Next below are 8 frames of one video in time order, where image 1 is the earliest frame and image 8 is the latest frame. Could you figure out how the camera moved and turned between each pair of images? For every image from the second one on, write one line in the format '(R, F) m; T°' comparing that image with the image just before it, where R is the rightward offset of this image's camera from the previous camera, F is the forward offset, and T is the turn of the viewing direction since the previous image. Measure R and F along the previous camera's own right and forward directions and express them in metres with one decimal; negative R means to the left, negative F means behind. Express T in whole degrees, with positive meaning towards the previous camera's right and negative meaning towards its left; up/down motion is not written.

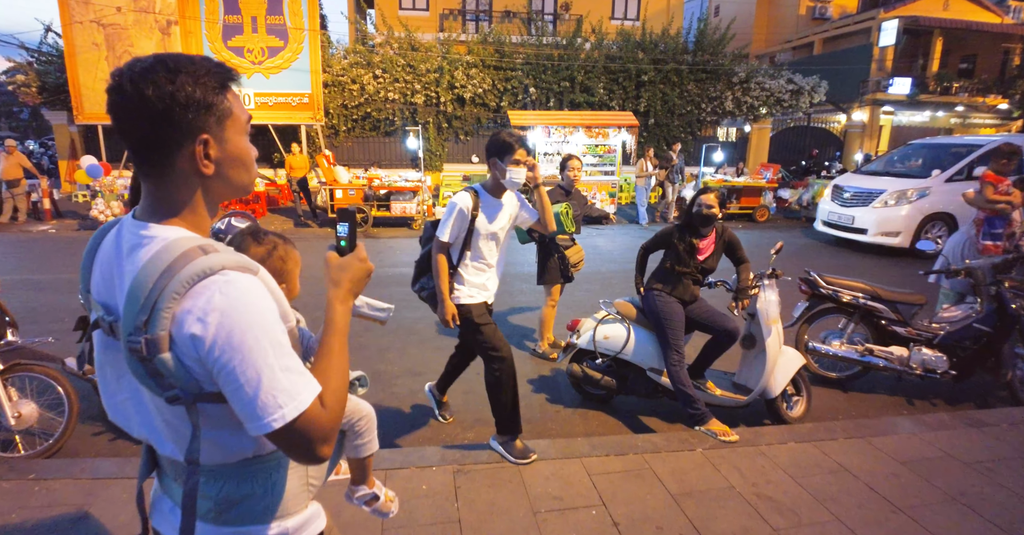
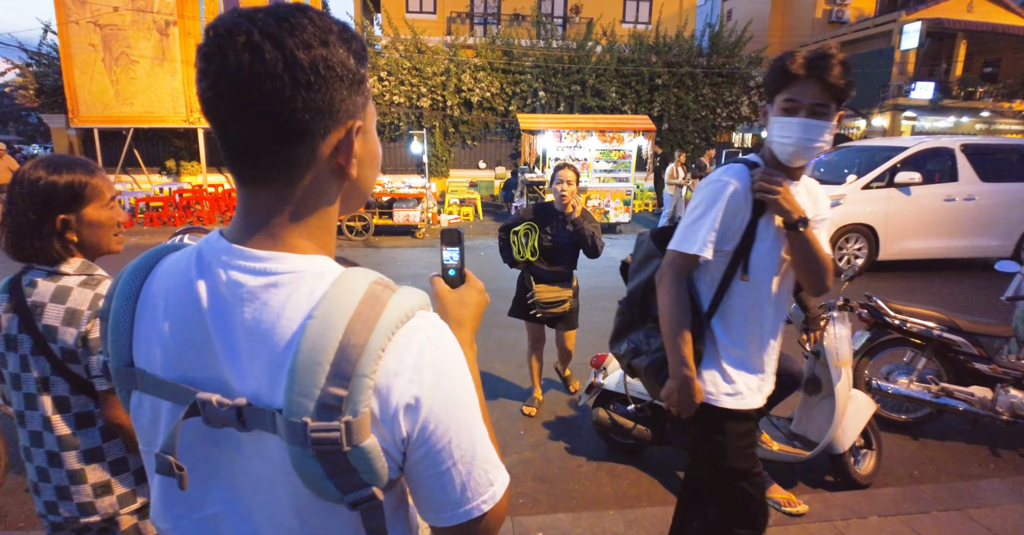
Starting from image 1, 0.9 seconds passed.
(-0.1, +0.6) m; -1°
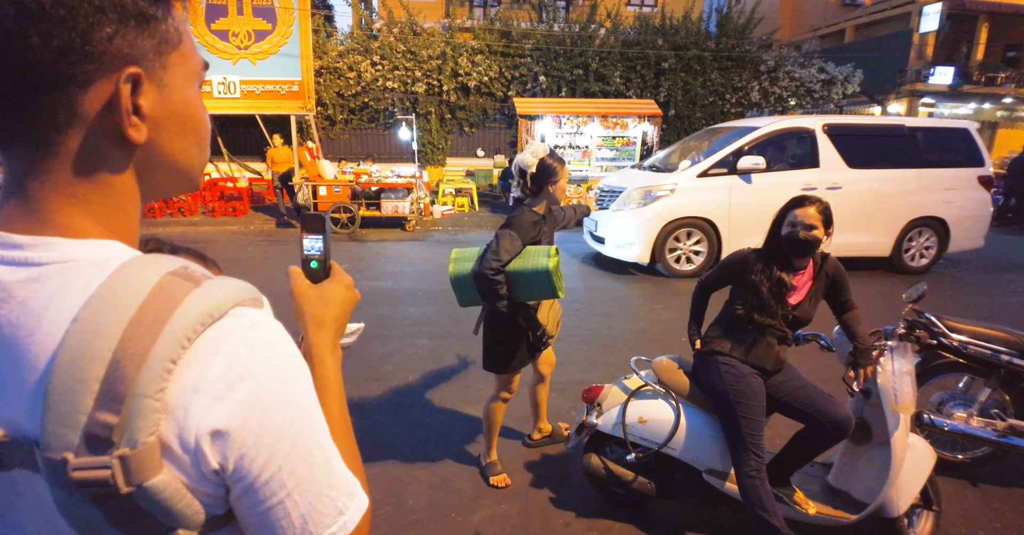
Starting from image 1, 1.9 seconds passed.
(+0.2, +0.6) m; 0°
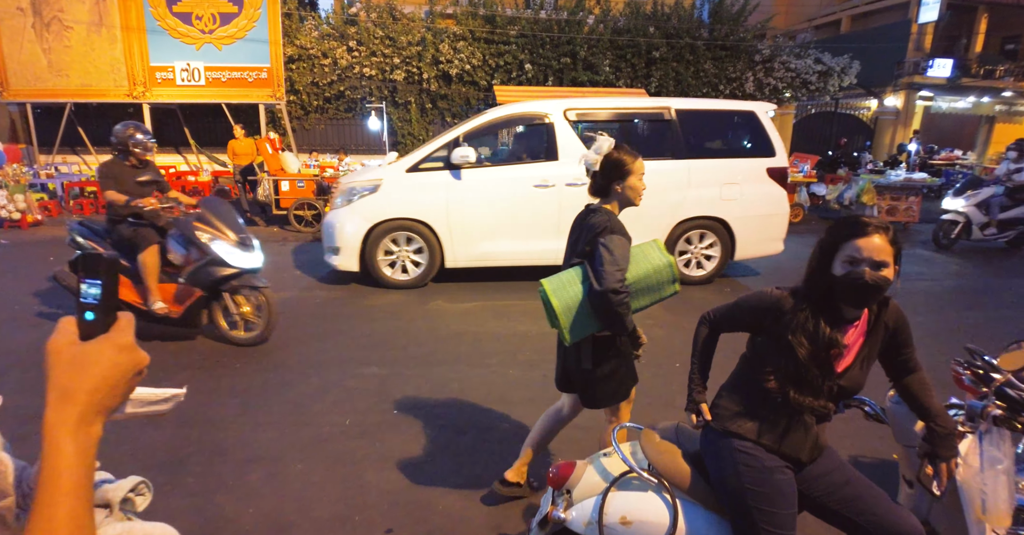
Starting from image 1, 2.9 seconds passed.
(+0.2, +0.7) m; +1°
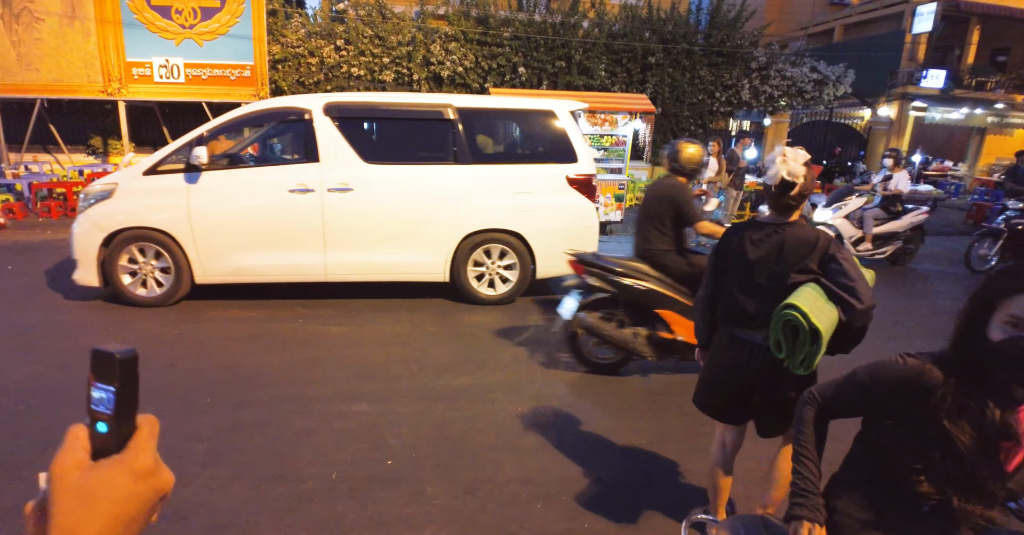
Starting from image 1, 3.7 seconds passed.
(-0.2, +0.4) m; +2°
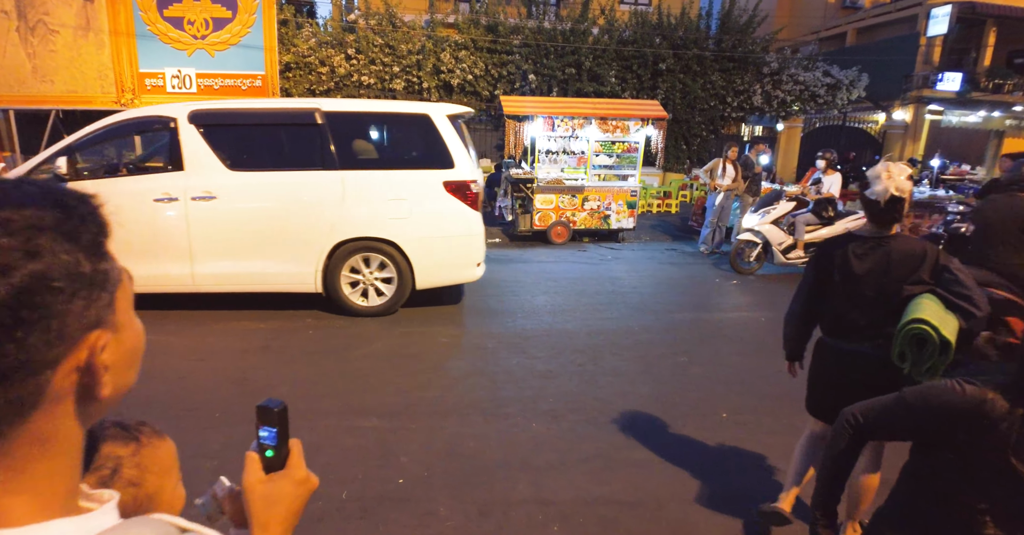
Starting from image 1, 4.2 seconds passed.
(-0.1, +0.1) m; -1°
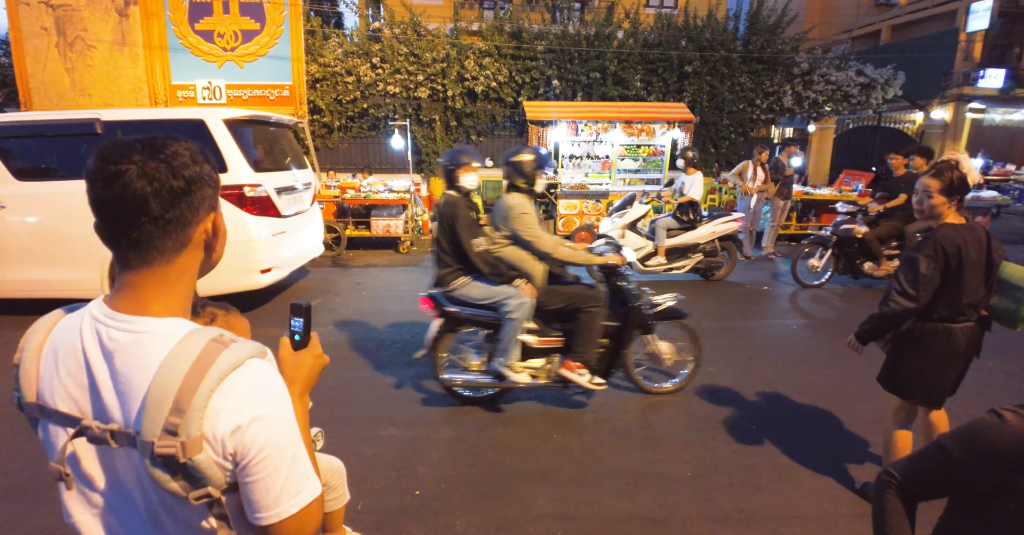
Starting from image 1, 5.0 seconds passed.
(-0.2, +0.2) m; -2°
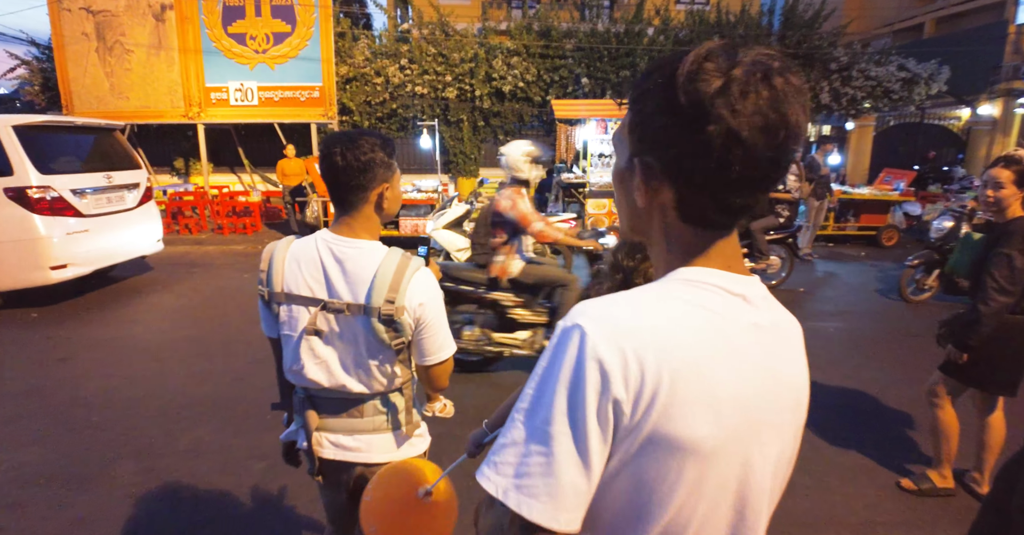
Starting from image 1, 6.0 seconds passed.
(-0.2, +0.1) m; -2°
